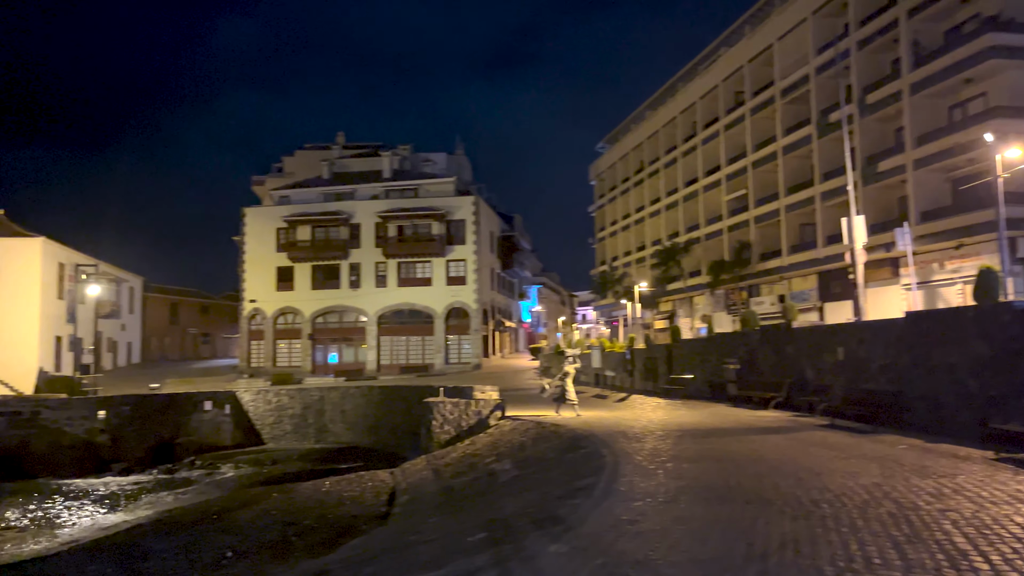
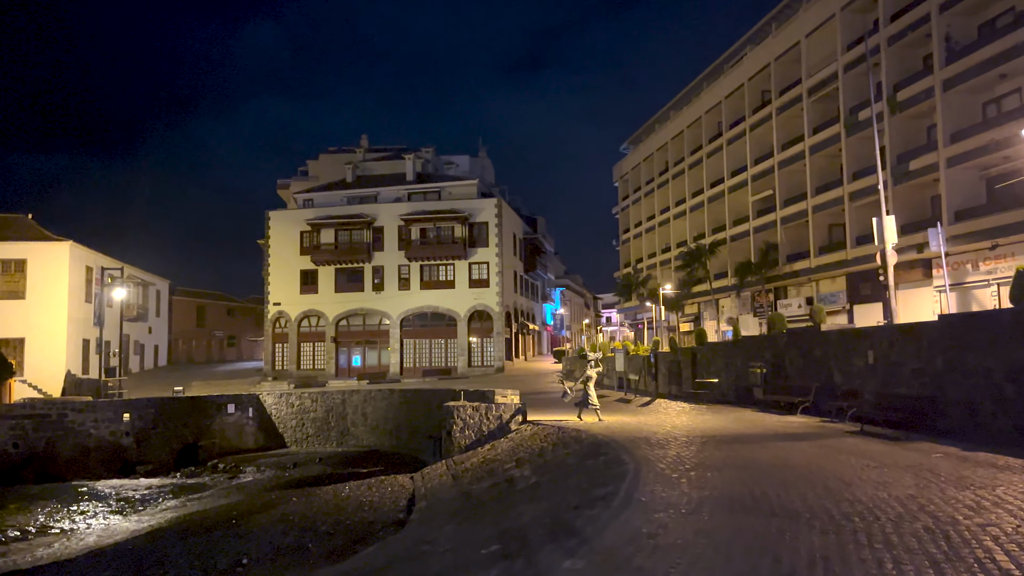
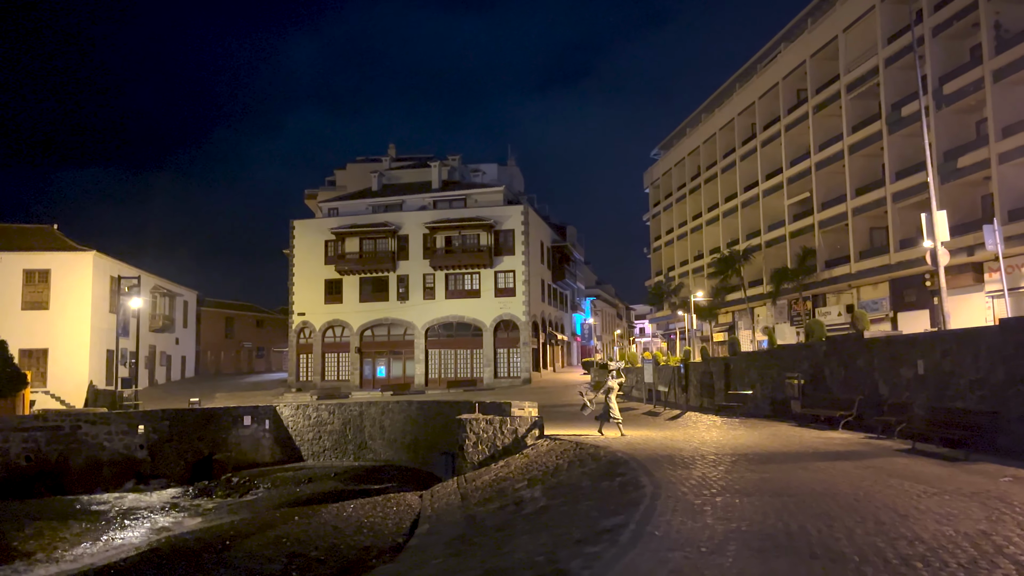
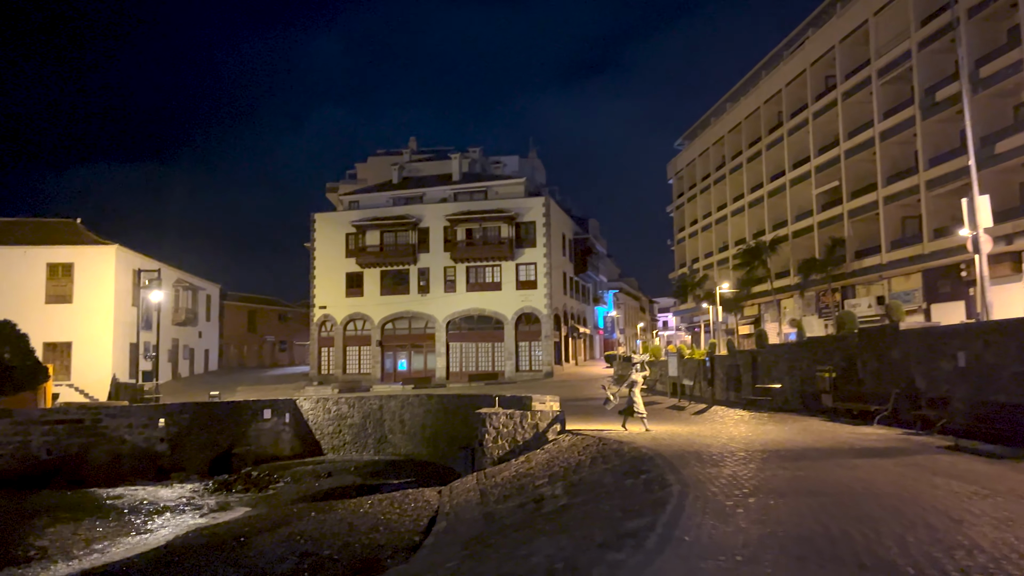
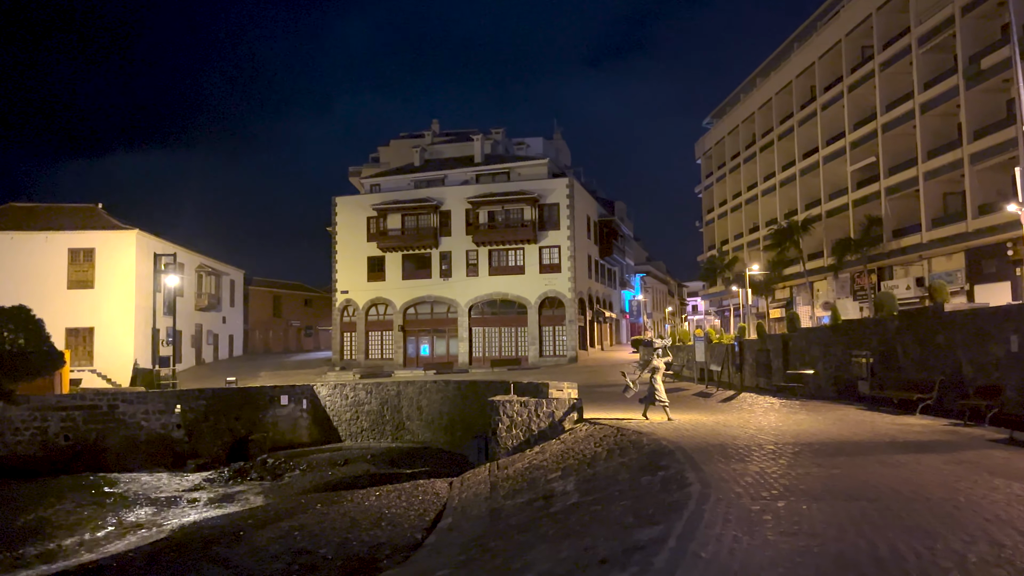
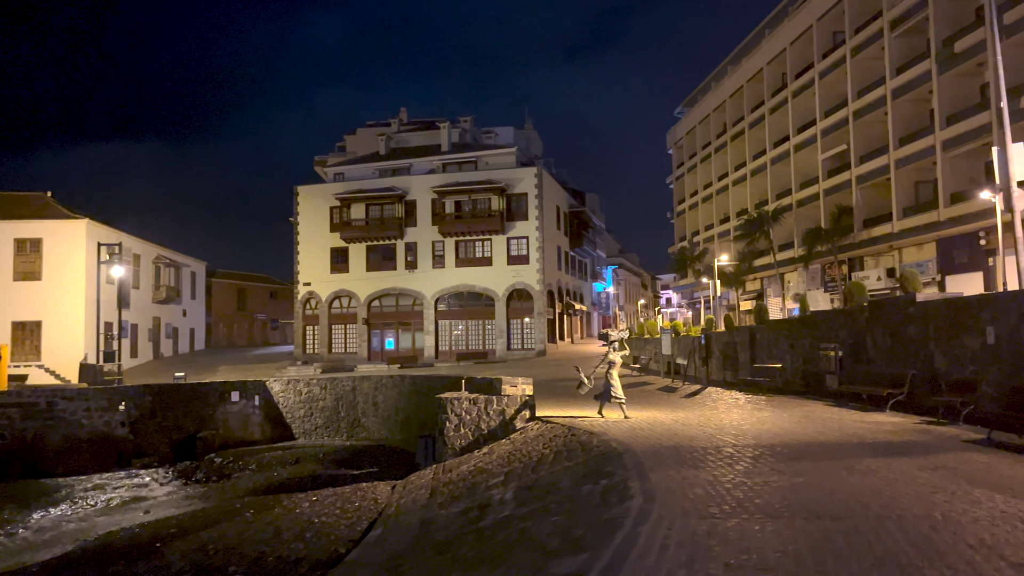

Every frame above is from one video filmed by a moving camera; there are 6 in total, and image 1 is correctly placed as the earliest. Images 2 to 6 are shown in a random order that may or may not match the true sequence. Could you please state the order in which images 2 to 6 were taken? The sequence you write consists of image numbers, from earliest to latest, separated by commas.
2, 3, 4, 5, 6
